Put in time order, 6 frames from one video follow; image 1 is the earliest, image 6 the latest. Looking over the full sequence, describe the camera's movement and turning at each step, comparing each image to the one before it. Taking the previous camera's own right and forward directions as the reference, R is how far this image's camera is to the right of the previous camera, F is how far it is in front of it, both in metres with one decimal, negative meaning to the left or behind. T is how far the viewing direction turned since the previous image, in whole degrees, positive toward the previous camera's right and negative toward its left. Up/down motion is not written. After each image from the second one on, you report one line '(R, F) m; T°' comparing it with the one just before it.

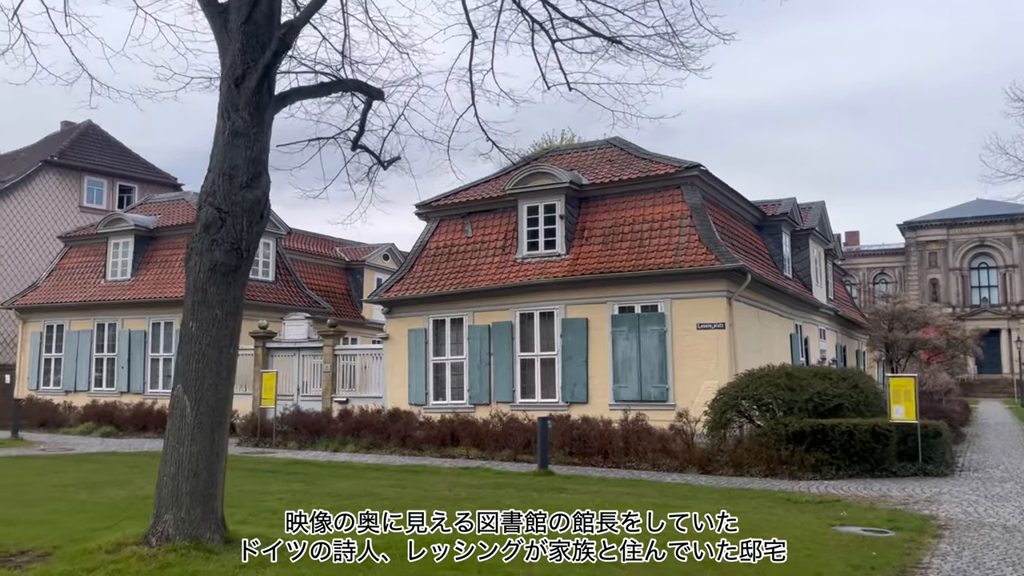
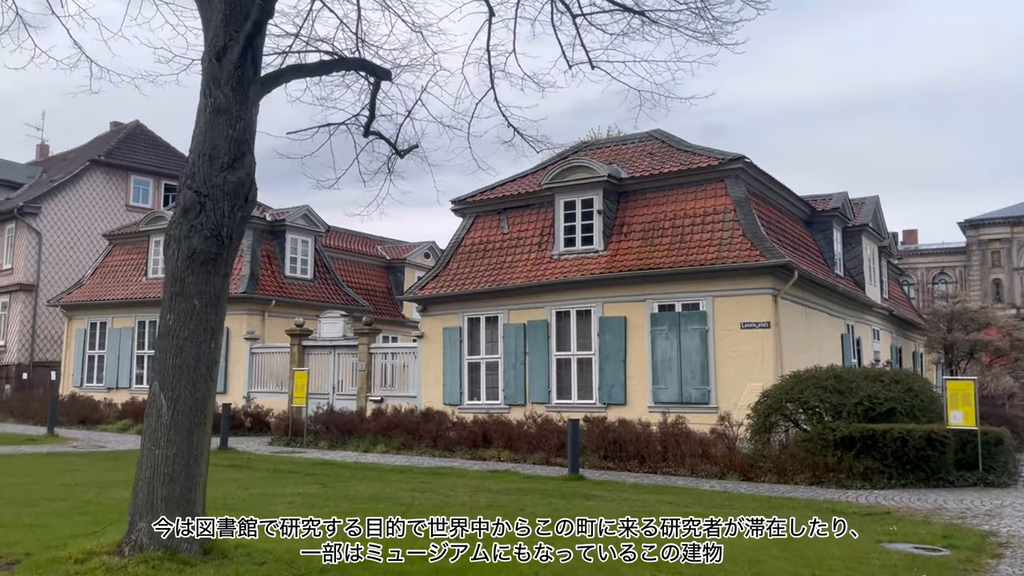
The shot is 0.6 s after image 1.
(+0.3, +0.6) m; -3°
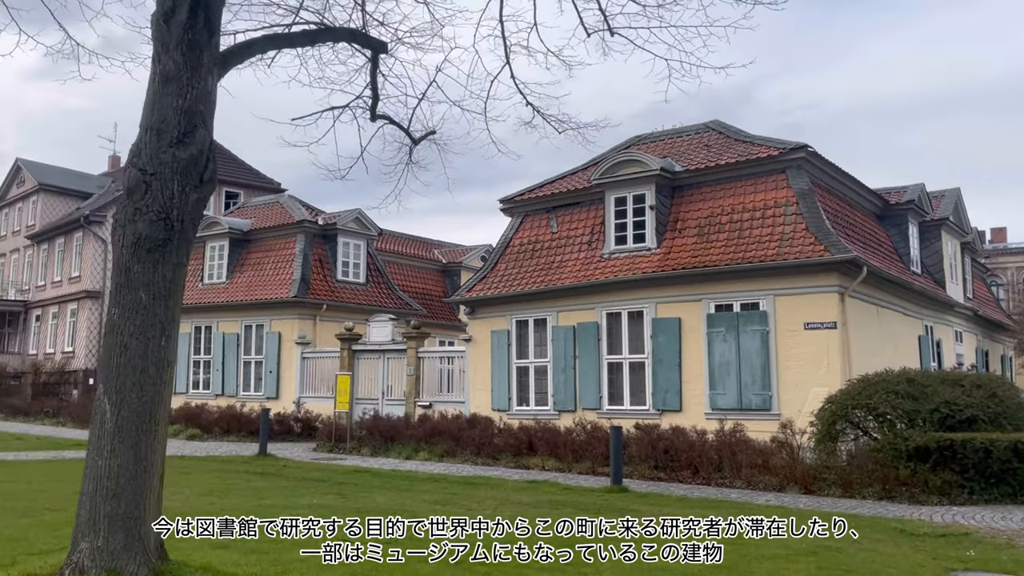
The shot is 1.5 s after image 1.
(+0.5, +0.8) m; -5°
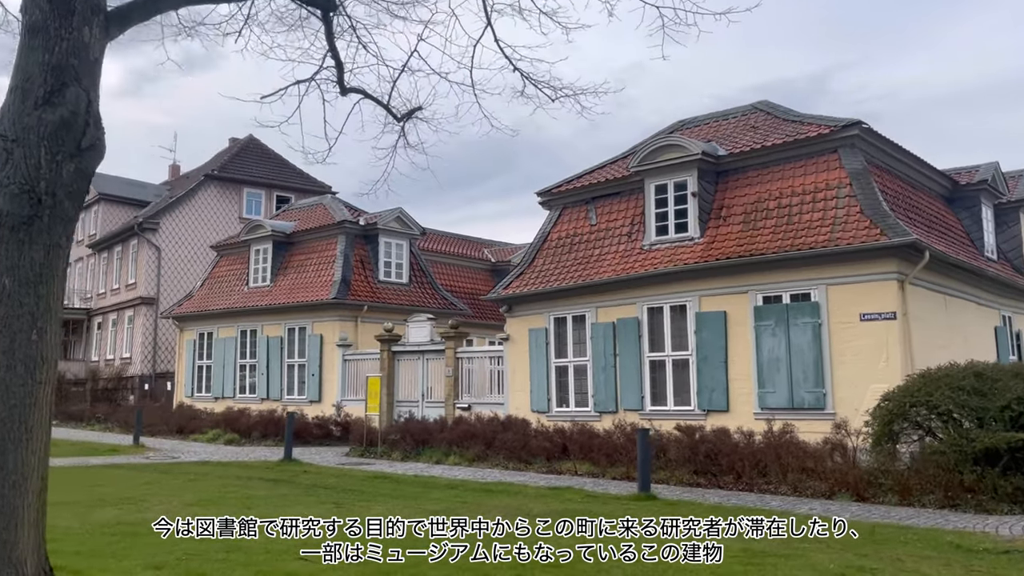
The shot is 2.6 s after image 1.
(+0.7, +0.9) m; -5°
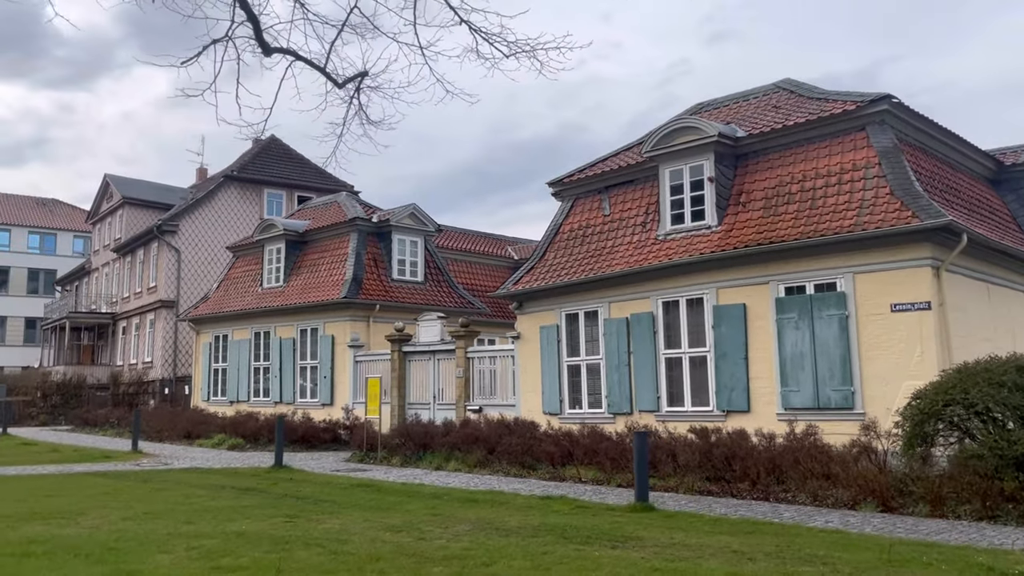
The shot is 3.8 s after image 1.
(+0.7, +1.0) m; -3°
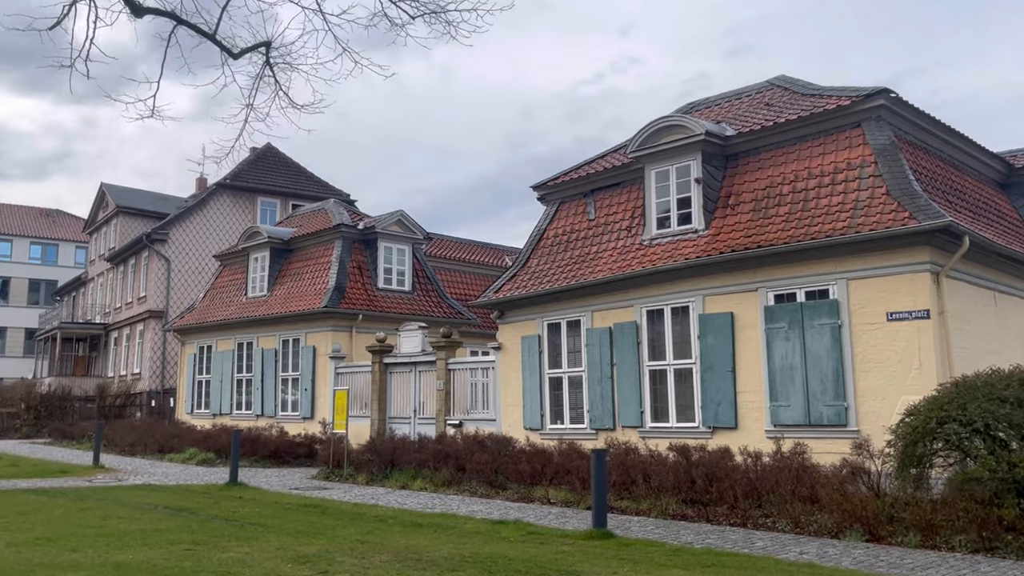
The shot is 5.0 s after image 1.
(+0.7, +0.9) m; -1°
